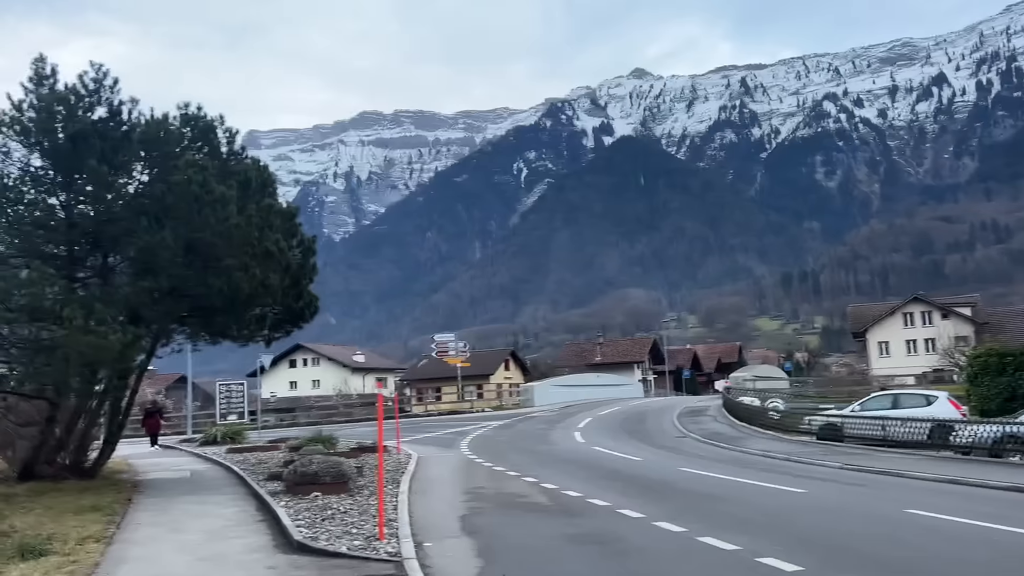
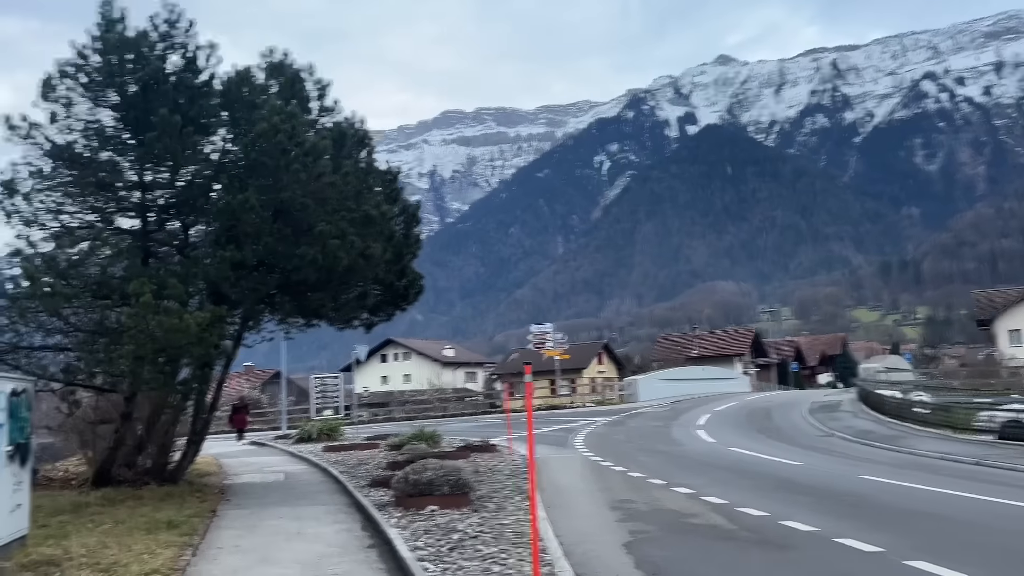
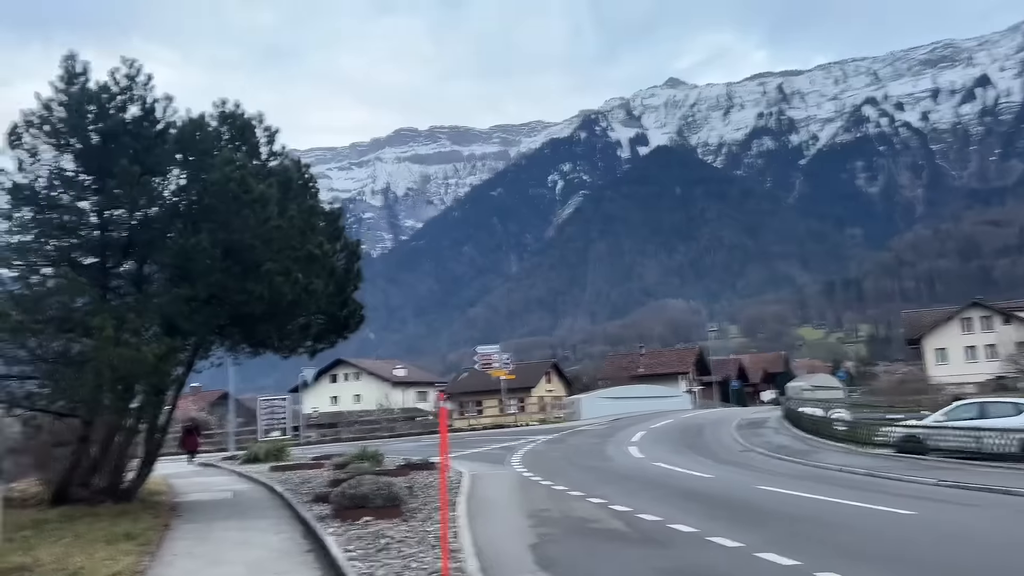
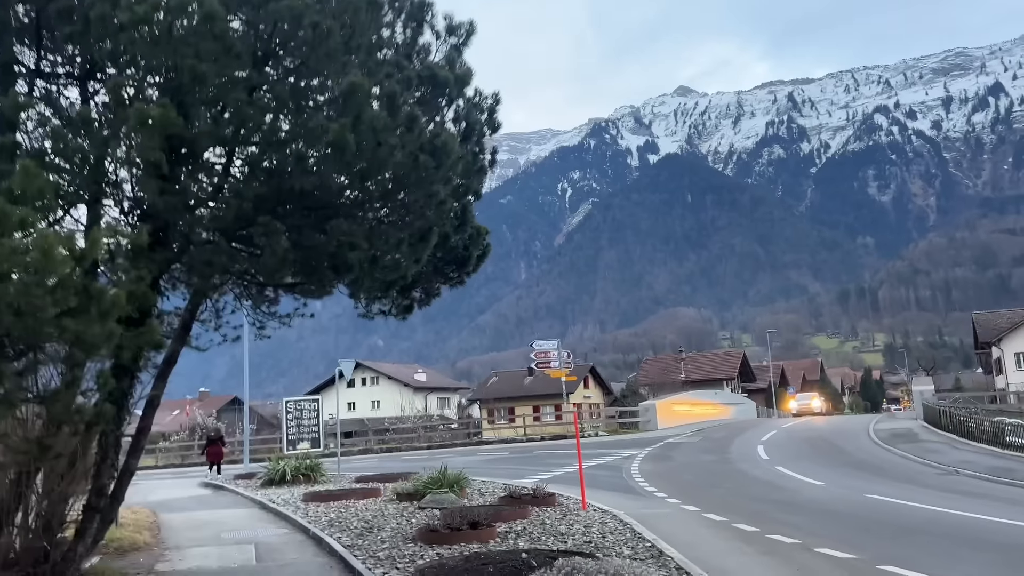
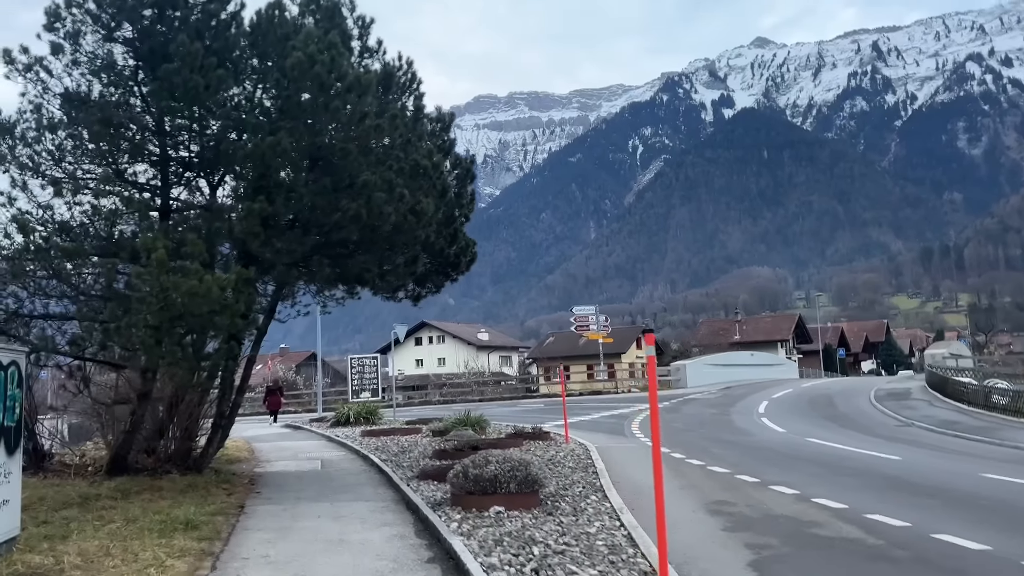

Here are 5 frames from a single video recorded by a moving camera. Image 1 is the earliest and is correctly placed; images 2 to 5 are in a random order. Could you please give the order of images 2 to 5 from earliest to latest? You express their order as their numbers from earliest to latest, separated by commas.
3, 2, 5, 4
